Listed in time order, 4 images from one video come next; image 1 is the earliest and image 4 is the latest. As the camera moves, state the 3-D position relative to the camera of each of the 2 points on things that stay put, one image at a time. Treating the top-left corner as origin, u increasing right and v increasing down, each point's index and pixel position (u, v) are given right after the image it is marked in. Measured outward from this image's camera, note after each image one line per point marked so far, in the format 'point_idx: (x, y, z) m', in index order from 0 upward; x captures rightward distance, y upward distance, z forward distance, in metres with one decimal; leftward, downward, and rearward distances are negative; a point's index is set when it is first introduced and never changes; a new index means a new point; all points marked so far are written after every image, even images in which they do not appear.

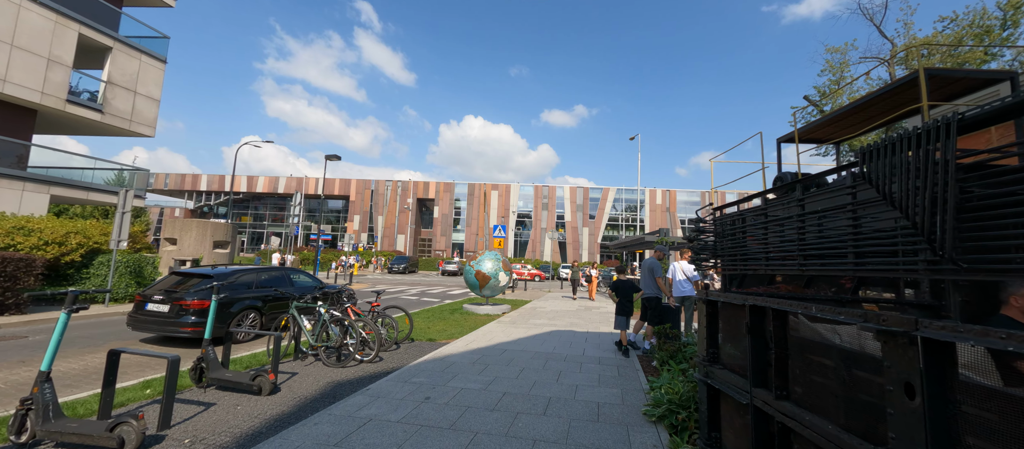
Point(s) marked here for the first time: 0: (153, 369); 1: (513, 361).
0: (-5.8, -2.3, +5.9) m
1: (0.0, -2.2, +6.1) m
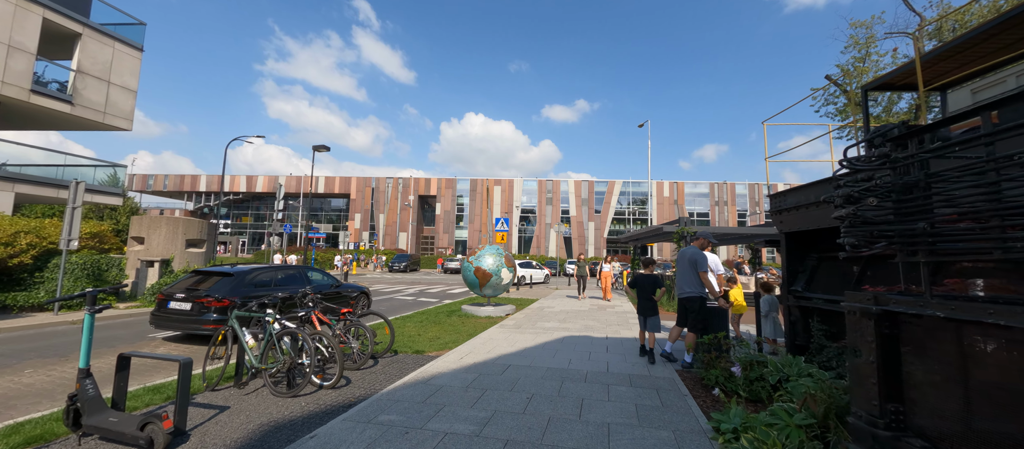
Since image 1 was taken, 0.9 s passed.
0: (-5.7, -2.2, +4.6) m
1: (+0.1, -2.0, +4.7) m
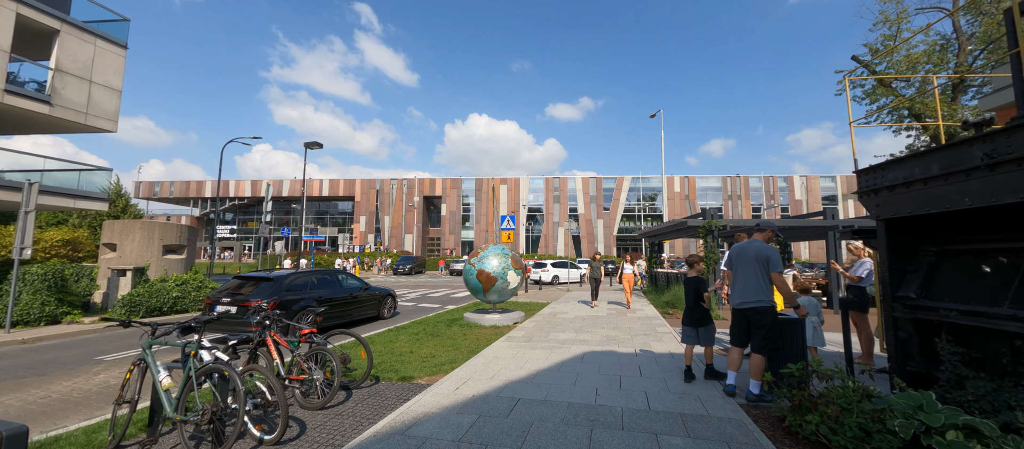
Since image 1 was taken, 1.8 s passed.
0: (-5.6, -2.2, +3.5) m
1: (+0.2, -1.9, +3.4) m
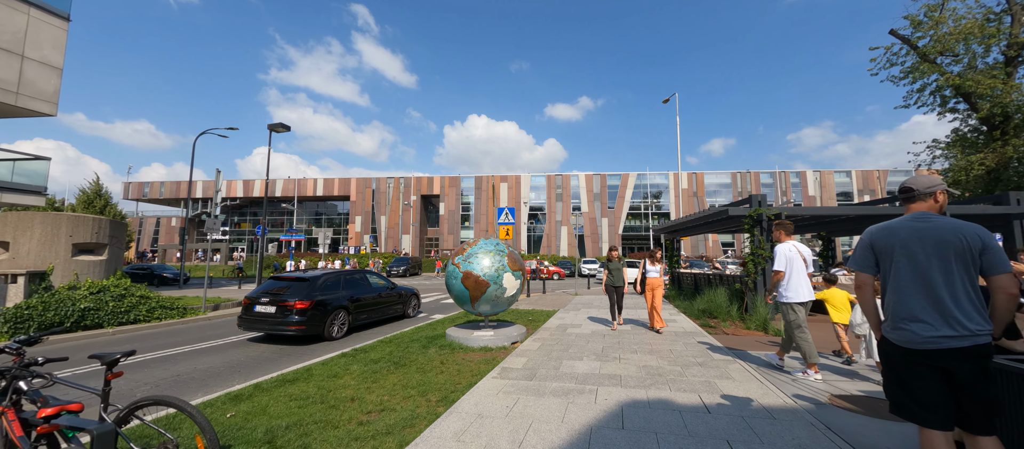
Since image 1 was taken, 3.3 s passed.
0: (-5.7, -2.0, +1.2) m
1: (+0.1, -1.6, +1.1) m
